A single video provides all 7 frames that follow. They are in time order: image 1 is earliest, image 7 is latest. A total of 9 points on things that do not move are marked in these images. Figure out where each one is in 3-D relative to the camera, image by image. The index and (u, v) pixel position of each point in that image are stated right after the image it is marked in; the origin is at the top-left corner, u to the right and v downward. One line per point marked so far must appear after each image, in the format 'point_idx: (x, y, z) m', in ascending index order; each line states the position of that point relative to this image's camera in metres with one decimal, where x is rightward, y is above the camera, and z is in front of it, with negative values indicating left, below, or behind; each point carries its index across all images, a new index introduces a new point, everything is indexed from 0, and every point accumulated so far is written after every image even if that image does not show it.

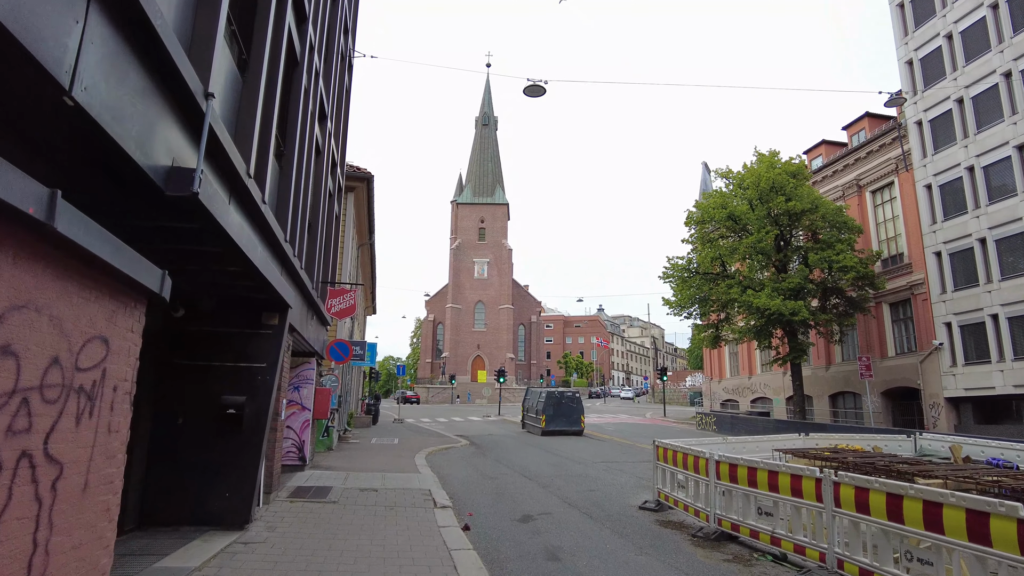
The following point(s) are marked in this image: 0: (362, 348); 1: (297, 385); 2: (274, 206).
0: (-4.5, -1.8, +18.9) m
1: (-4.2, -1.9, +12.8) m
2: (-3.0, +1.1, +8.2) m
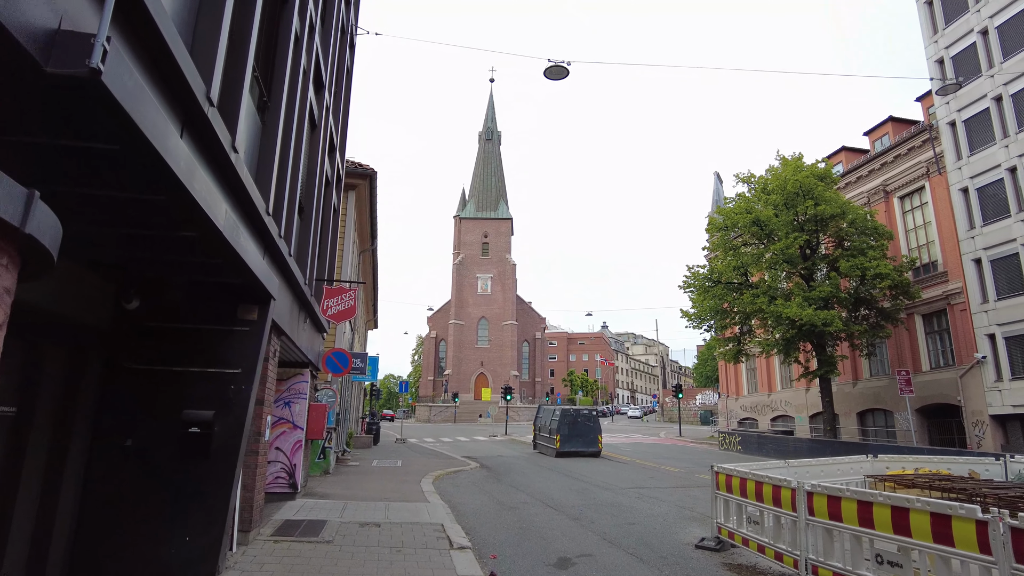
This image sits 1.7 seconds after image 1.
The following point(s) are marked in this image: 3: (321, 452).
0: (-4.1, -1.9, +17.2) m
1: (-3.8, -1.9, +11.1) m
2: (-2.6, +1.2, +6.6) m
3: (-4.5, -3.9, +15.3) m
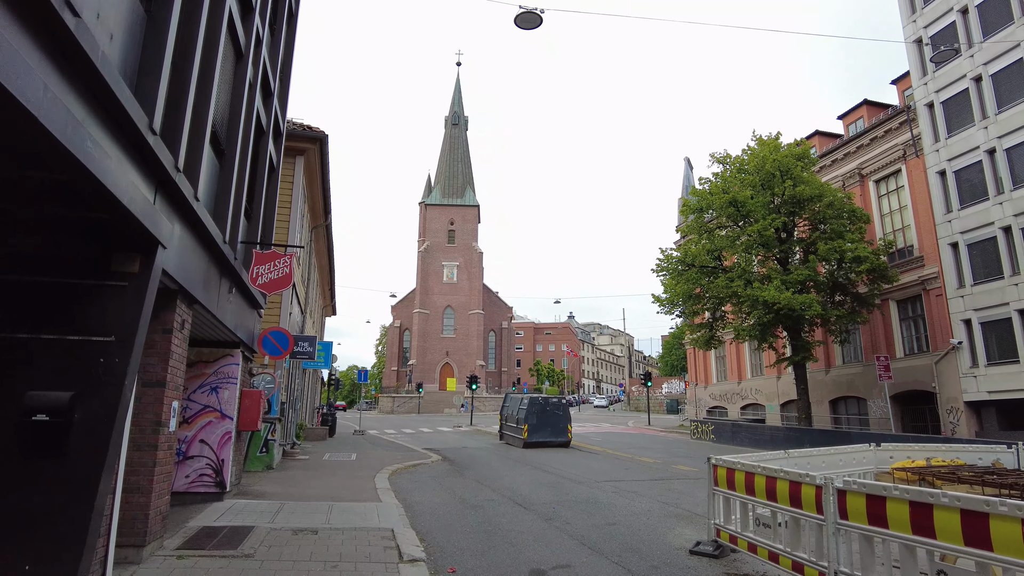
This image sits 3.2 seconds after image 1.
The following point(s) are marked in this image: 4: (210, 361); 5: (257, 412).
0: (-5.0, -1.4, +15.6) m
1: (-4.4, -1.4, +9.5) m
2: (-2.9, +1.6, +5.0) m
3: (-5.2, -3.3, +13.7) m
4: (-4.5, -1.1, +9.6) m
5: (-4.1, -2.0, +10.4) m
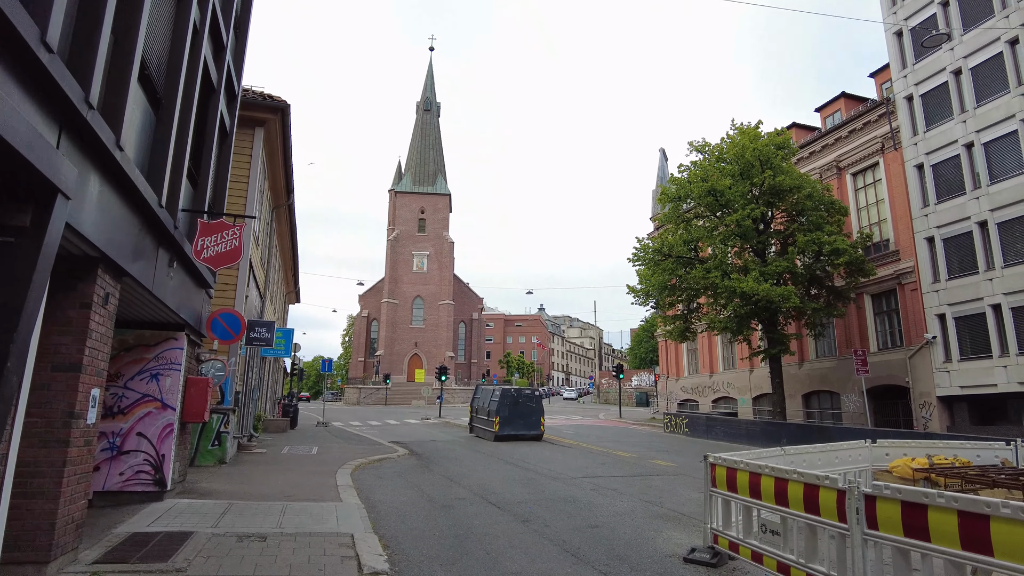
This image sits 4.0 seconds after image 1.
0: (-5.6, -0.9, +14.5) m
1: (-4.7, -1.1, +8.4) m
2: (-3.0, +1.9, +4.0) m
3: (-5.8, -2.9, +12.6) m
4: (-4.8, -0.8, +8.6) m
5: (-4.5, -1.6, +9.4) m
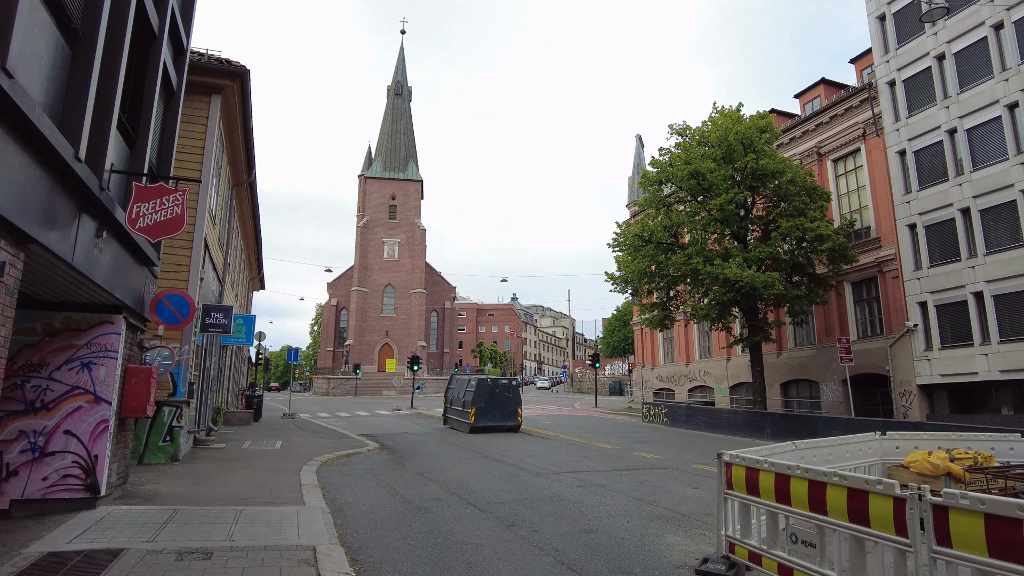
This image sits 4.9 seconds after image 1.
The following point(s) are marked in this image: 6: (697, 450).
0: (-6.0, -0.6, +13.3) m
1: (-4.9, -0.8, +7.3) m
2: (-2.9, +2.1, +2.9) m
3: (-6.1, -2.6, +11.5) m
4: (-5.0, -0.5, +7.4) m
5: (-4.7, -1.4, +8.3) m
6: (+4.6, -4.0, +15.9) m
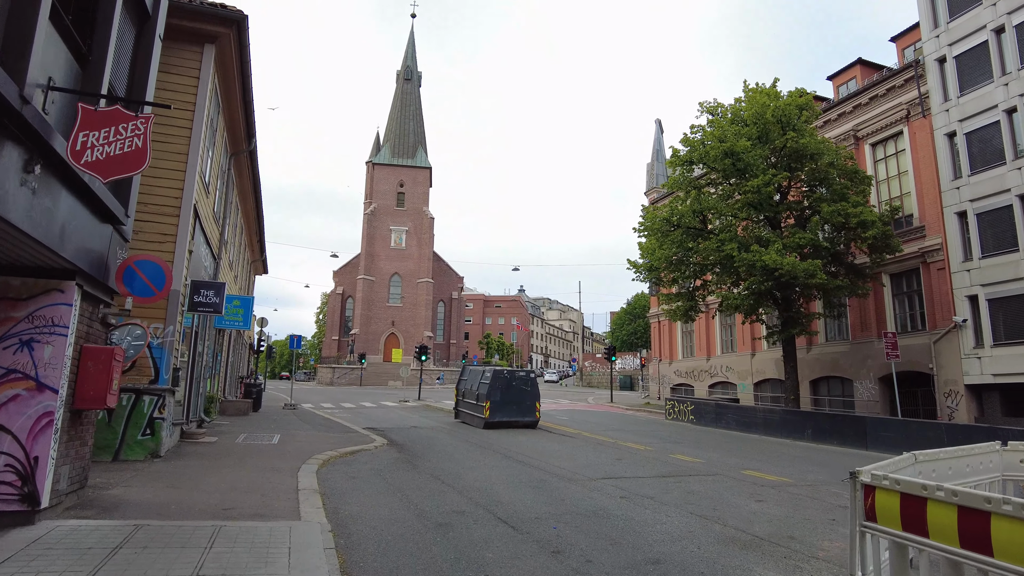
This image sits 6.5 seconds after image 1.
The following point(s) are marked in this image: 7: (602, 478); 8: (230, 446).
0: (-5.5, -0.1, +11.8) m
1: (-4.4, -0.4, +5.8) m
2: (-2.5, +2.4, +1.4) m
3: (-5.7, -2.1, +10.0) m
4: (-4.5, -0.1, +5.9) m
5: (-4.2, -1.0, +6.8) m
6: (+5.0, -3.7, +14.4) m
7: (+1.5, -3.1, +10.4) m
8: (-5.5, -3.1, +12.6) m
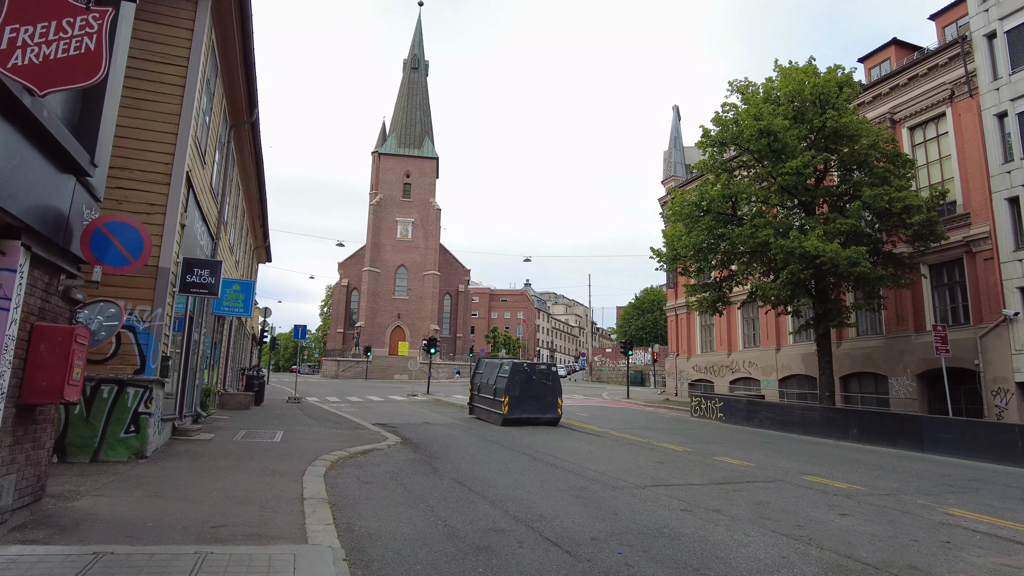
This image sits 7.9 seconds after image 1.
0: (-4.9, +0.2, +10.5) m
1: (-3.9, -0.1, +4.5) m
2: (-2.0, +2.6, 0.0) m
3: (-5.1, -1.8, +8.7) m
4: (-4.0, +0.2, +4.6) m
5: (-3.7, -0.7, +5.4) m
6: (+5.6, -3.4, +13.0) m
7: (+2.0, -2.8, +9.1) m
8: (-5.0, -2.7, +11.3) m
